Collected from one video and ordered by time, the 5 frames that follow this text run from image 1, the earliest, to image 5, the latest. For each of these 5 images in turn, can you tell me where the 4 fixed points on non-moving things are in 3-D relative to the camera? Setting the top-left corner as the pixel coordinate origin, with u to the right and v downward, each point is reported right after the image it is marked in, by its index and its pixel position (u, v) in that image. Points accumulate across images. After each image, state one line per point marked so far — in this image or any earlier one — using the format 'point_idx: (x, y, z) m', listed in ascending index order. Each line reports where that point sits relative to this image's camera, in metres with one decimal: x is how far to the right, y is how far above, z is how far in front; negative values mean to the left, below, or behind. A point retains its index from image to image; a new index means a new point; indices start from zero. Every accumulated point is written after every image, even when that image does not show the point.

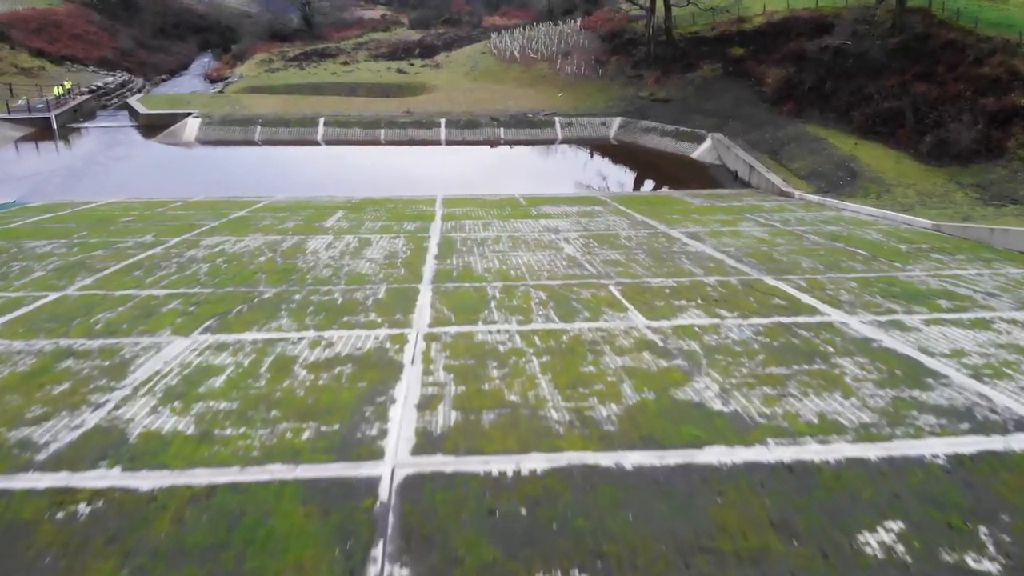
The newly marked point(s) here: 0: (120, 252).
0: (-7.1, +0.6, +10.7) m
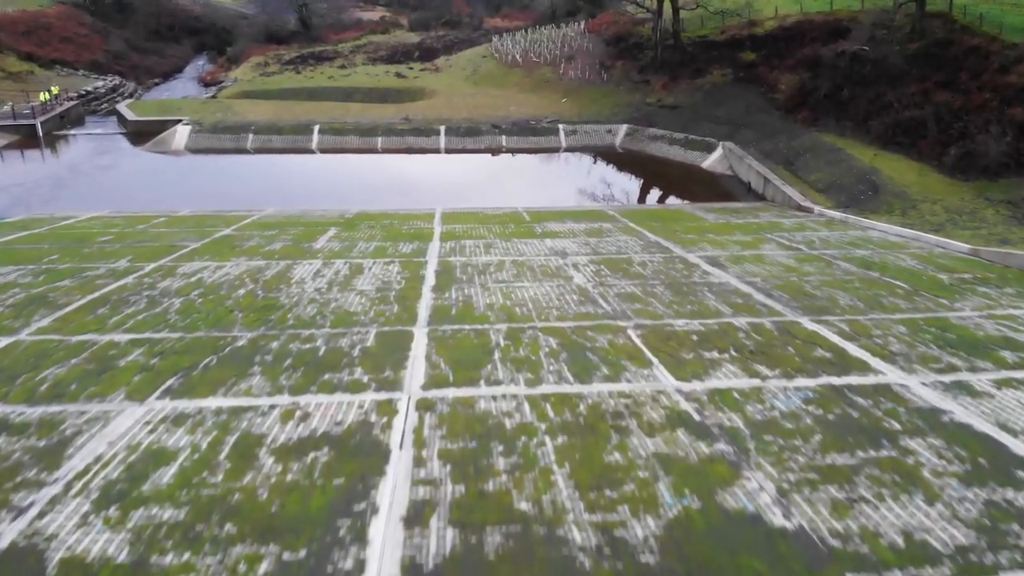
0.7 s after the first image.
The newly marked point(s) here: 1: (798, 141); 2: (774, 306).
0: (-7.1, +0.1, +9.8) m
1: (+9.7, +5.0, +20.0) m
2: (+3.6, -0.3, +8.1) m
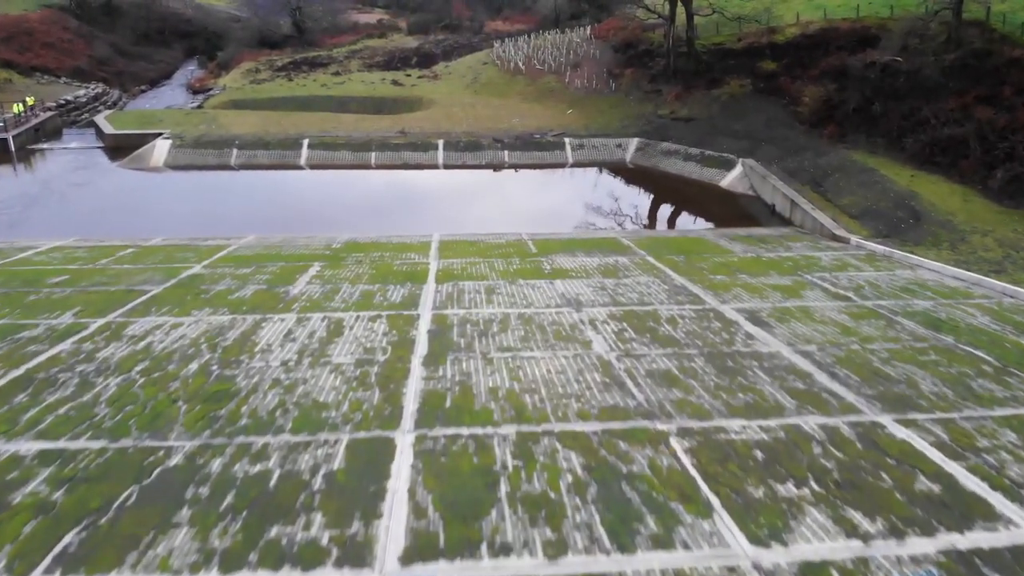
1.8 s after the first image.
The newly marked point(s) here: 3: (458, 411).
0: (-7.0, -0.8, +8.3) m
1: (+9.8, +4.0, +18.5) m
2: (+3.7, -1.2, +6.6) m
3: (-0.6, -1.3, +6.3) m
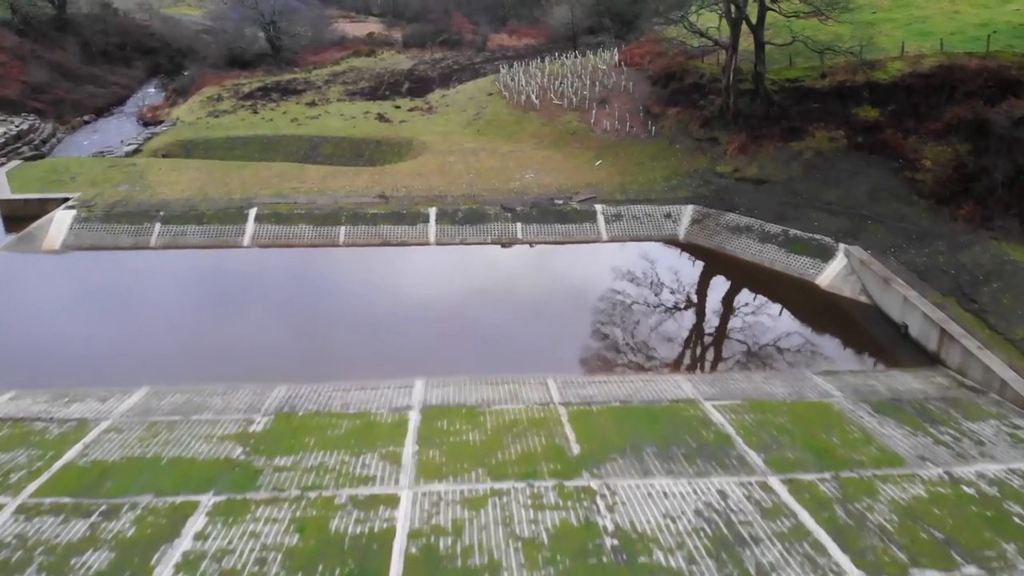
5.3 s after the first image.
0: (-6.6, -4.1, +3.0) m
1: (+10.2, +0.7, +13.2) m
2: (+4.1, -4.5, +1.3) m
3: (-0.2, -4.6, +1.0) m
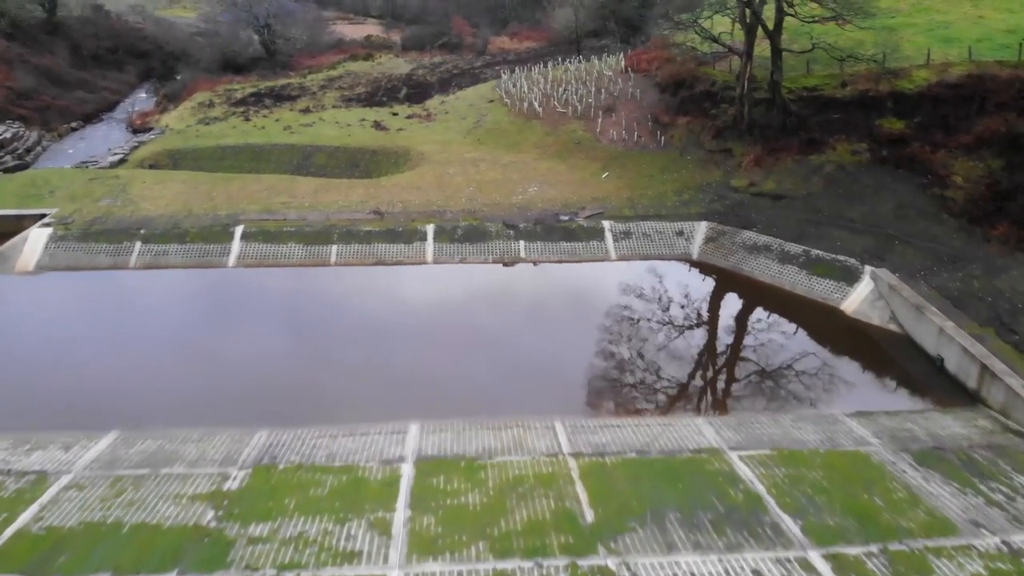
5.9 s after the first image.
0: (-6.5, -4.7, +2.1) m
1: (+10.3, +0.1, +12.2) m
2: (+4.1, -5.1, +0.4) m
3: (-0.1, -5.2, +0.1) m
